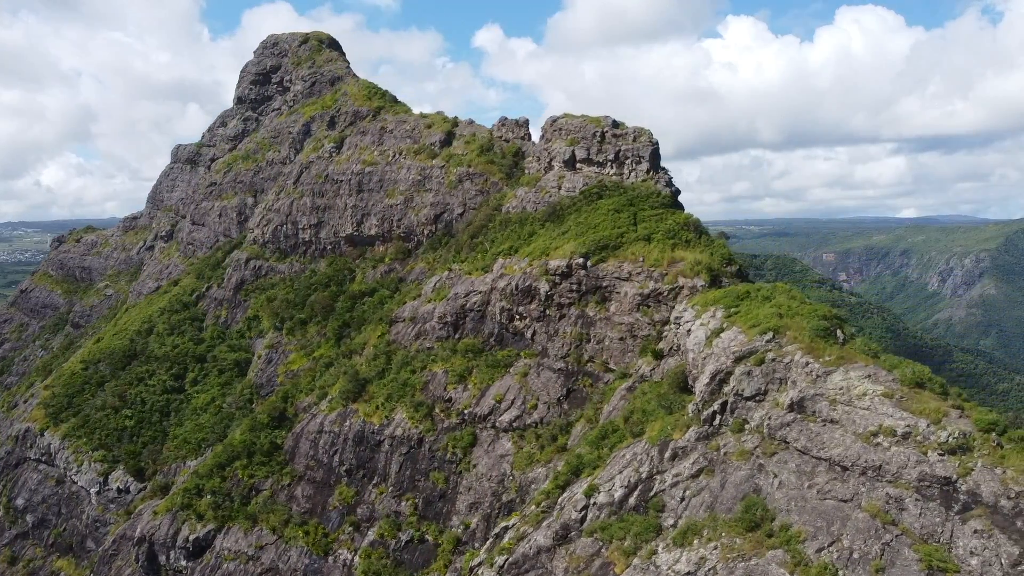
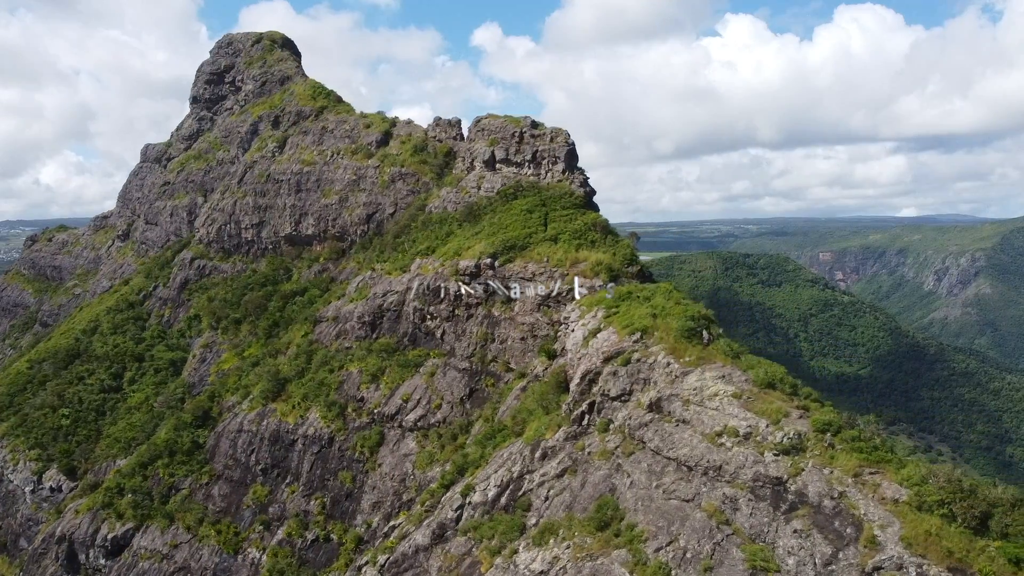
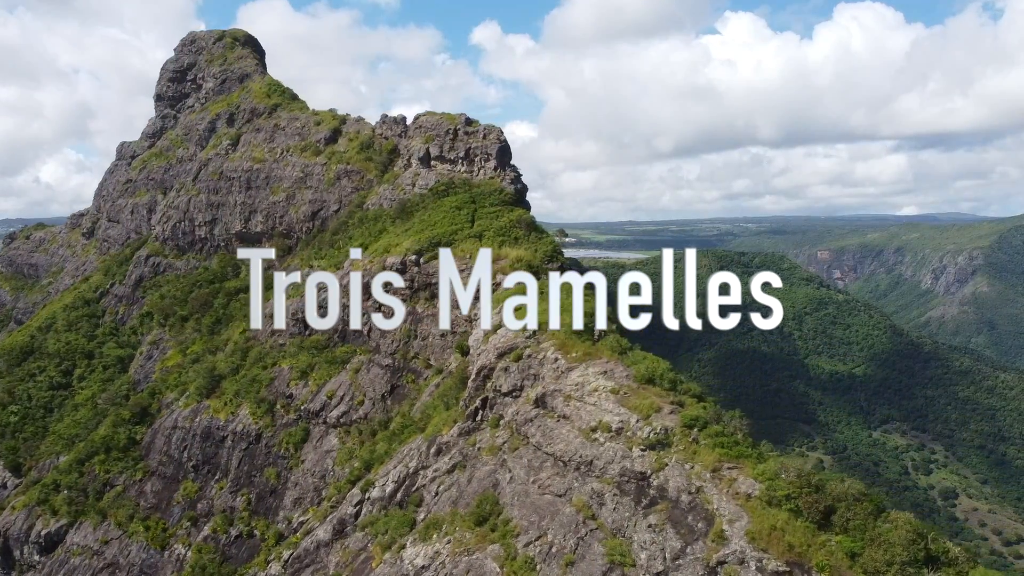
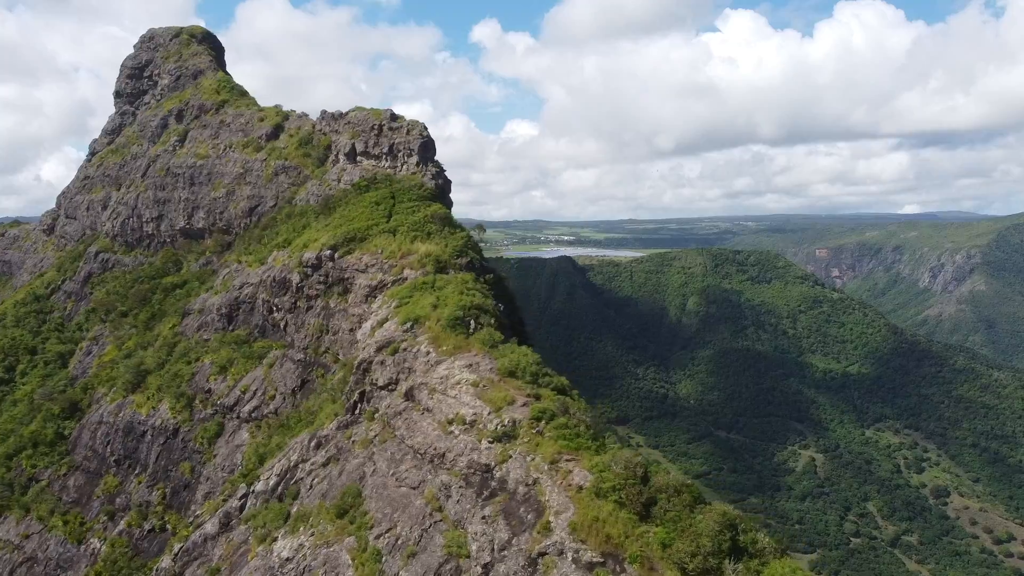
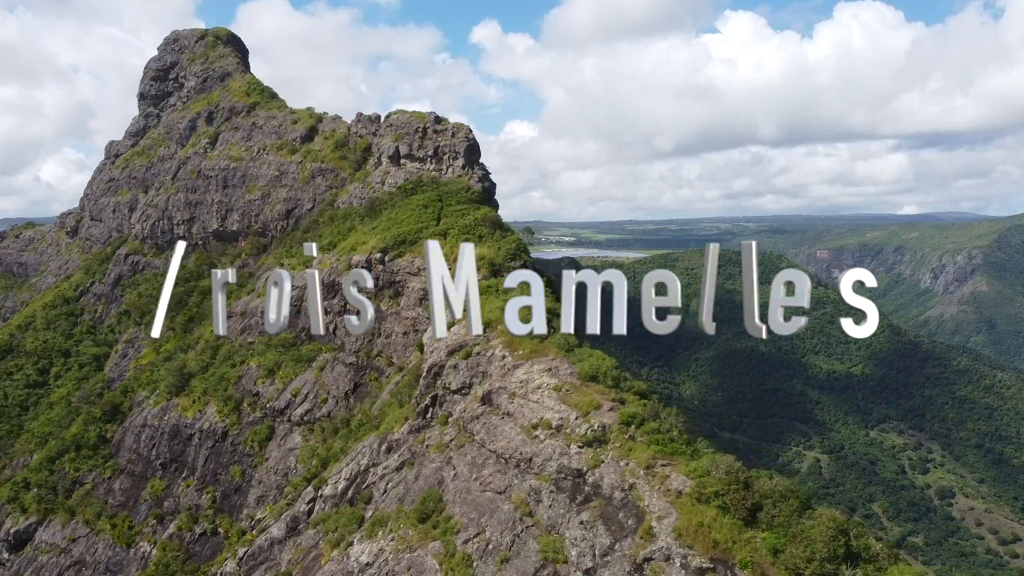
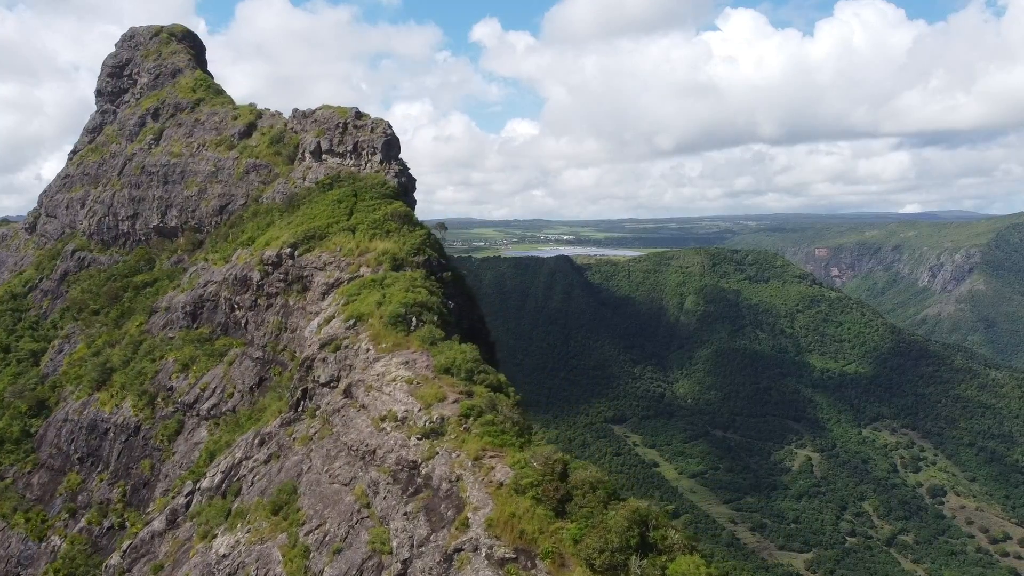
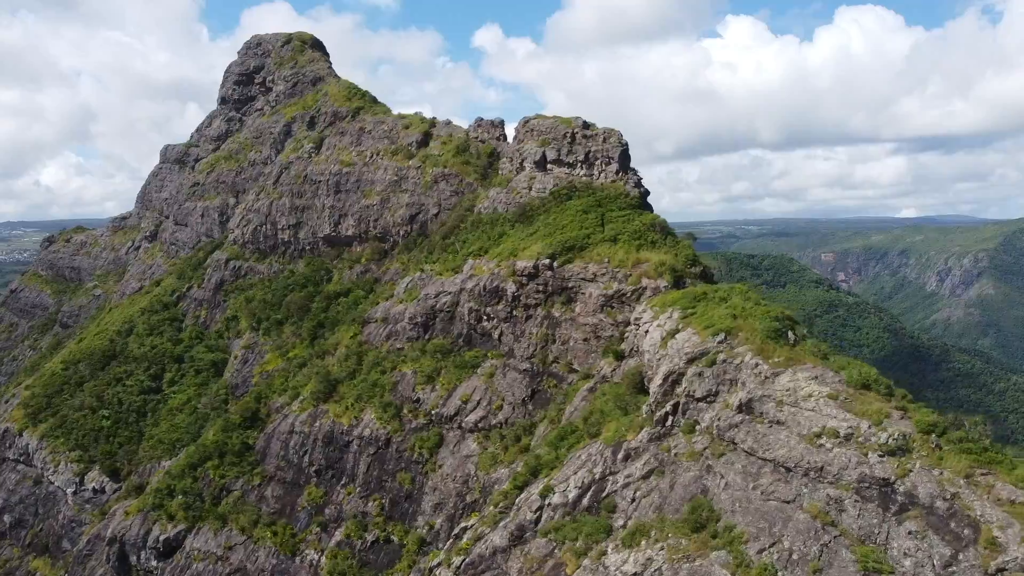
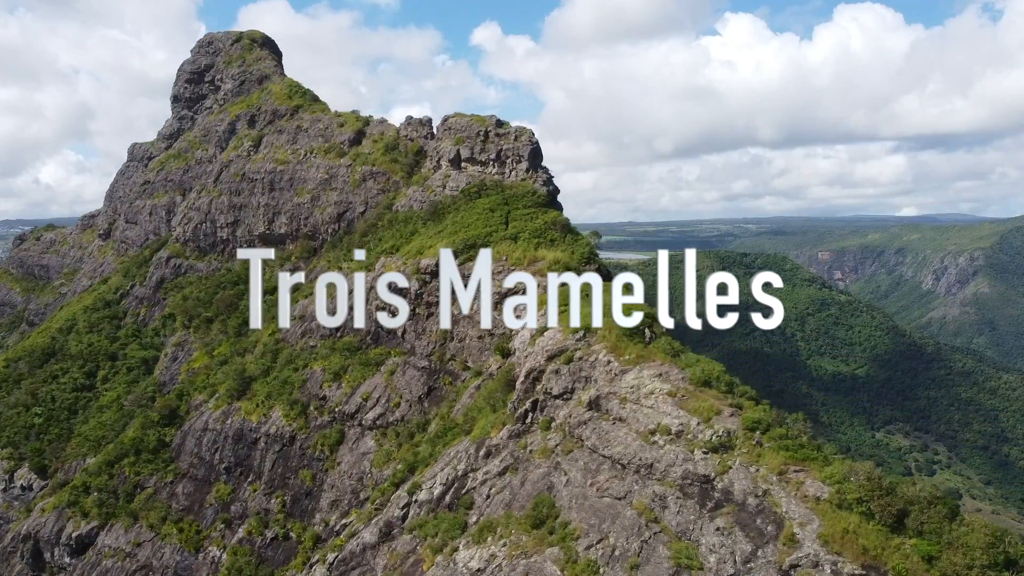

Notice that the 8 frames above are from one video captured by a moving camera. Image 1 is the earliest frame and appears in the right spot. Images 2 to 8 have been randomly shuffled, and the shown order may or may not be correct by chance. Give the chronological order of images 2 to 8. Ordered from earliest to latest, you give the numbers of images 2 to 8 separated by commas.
7, 2, 8, 3, 5, 4, 6
